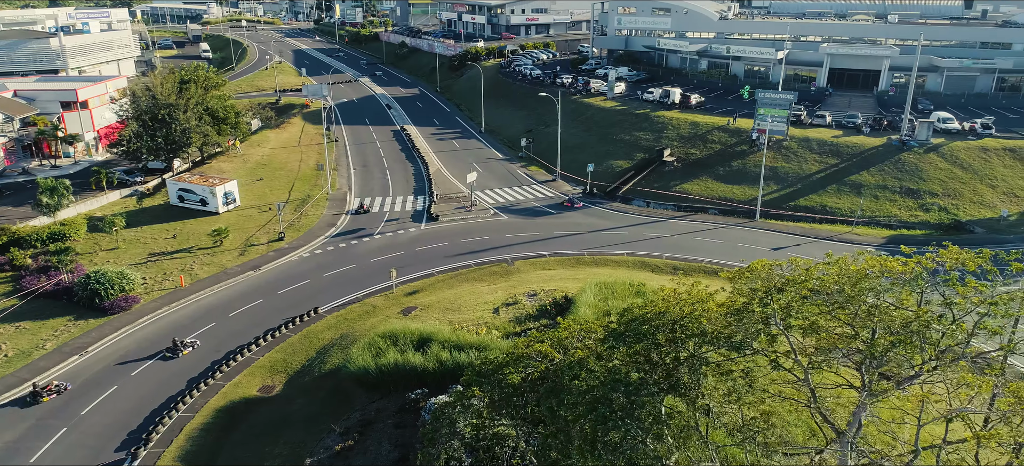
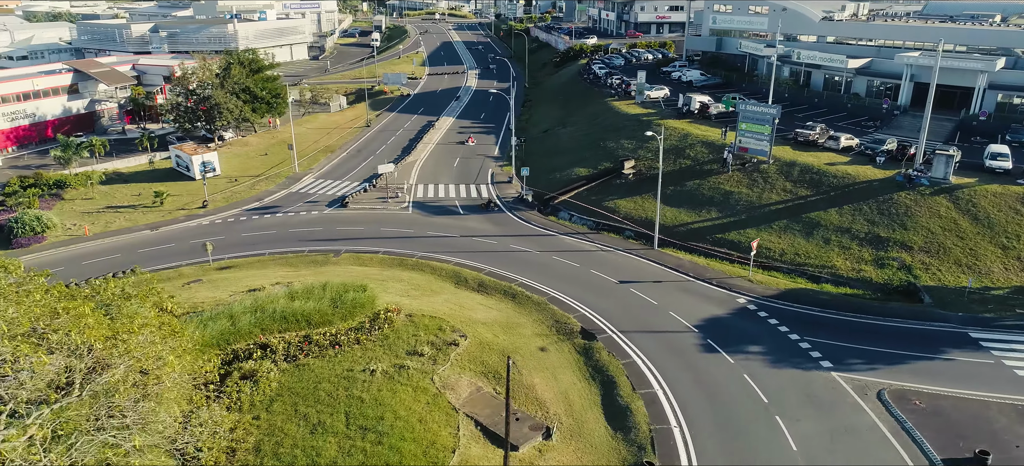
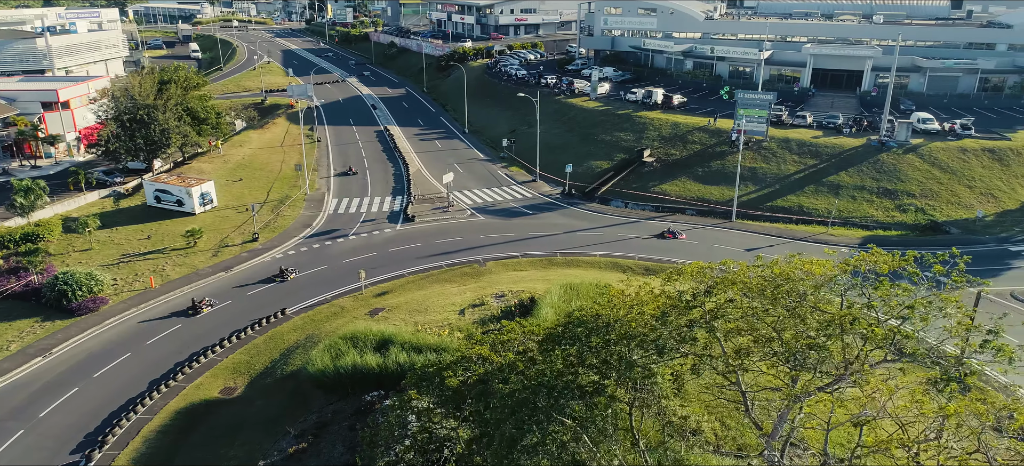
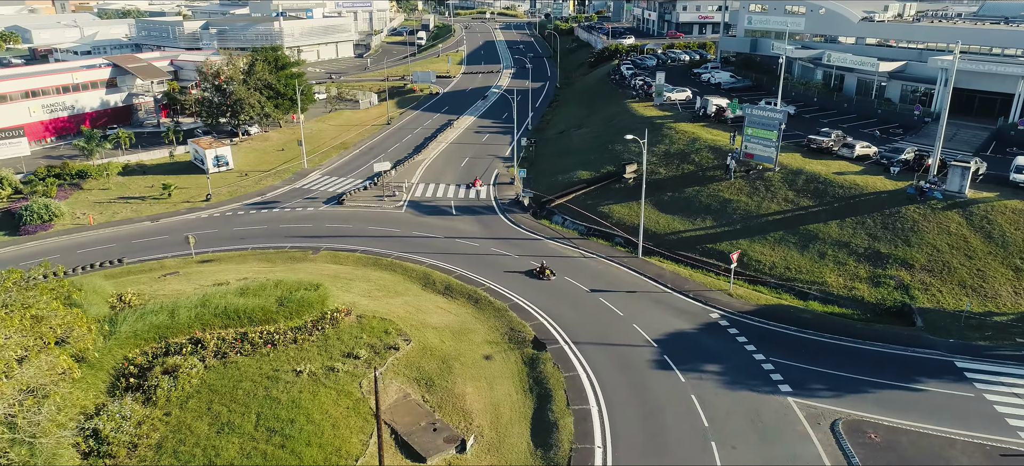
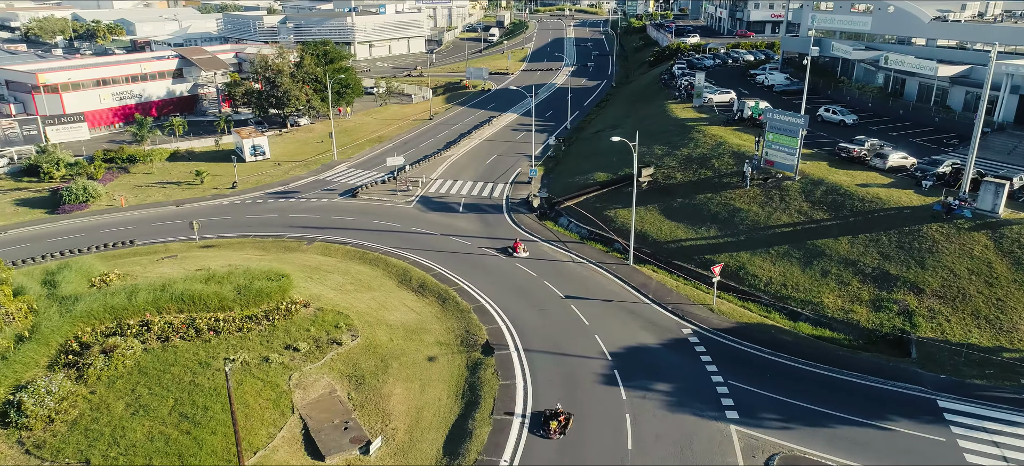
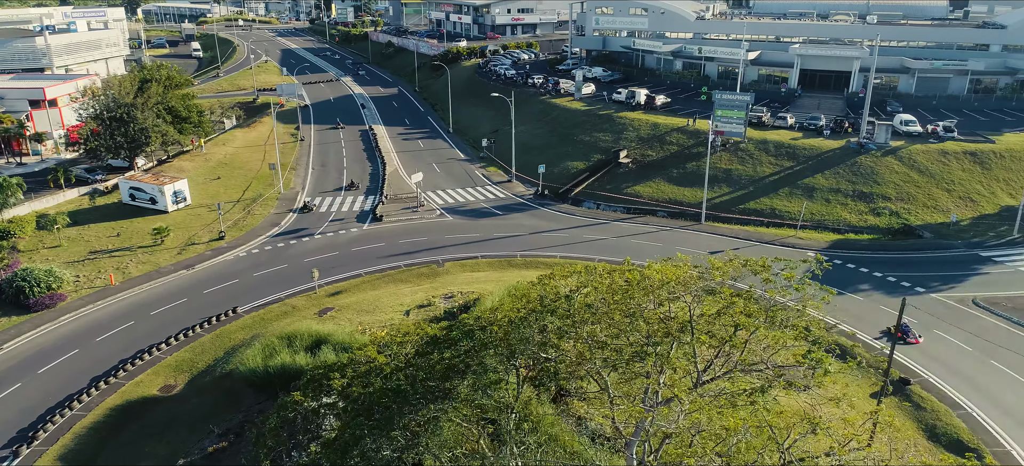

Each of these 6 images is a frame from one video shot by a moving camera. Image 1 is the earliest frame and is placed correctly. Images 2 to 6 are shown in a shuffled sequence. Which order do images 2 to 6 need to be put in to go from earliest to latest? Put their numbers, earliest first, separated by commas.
3, 6, 2, 4, 5
